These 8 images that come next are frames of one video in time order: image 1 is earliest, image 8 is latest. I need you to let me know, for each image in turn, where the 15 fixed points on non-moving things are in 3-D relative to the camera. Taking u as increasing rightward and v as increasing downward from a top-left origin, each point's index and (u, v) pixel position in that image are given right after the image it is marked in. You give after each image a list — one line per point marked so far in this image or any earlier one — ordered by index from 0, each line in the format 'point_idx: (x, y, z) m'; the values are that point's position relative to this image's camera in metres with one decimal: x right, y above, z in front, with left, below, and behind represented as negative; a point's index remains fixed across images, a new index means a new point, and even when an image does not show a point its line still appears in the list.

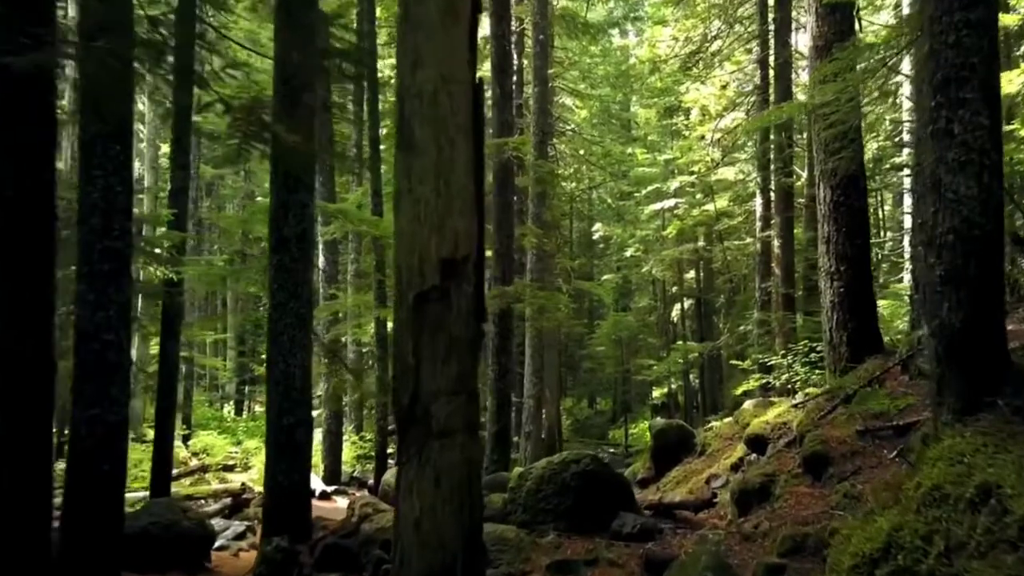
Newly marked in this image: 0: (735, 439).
0: (+2.3, -1.5, +8.5) m
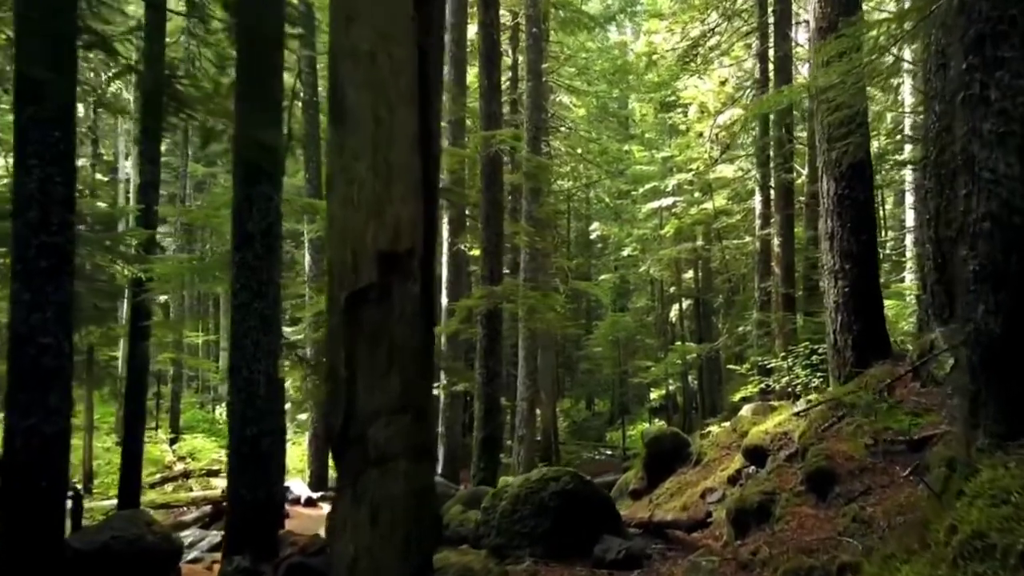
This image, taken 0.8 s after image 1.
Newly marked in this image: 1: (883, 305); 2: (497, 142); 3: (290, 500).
0: (+2.1, -1.5, +8.0) m
1: (+3.3, -0.2, +7.5) m
2: (-0.2, +2.0, +11.3) m
3: (-4.1, -3.9, +15.3) m
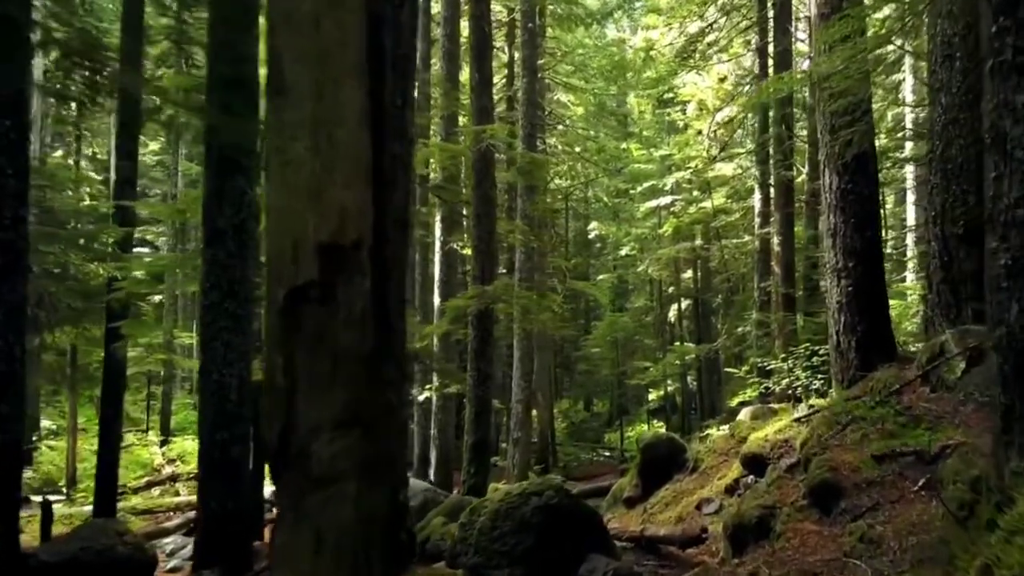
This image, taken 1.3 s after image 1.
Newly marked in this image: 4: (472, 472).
0: (+2.0, -1.5, +7.7) m
1: (+3.2, -0.2, +7.2) m
2: (-0.3, +2.0, +10.9) m
3: (-4.2, -3.9, +15.0) m
4: (-0.5, -2.4, +11.0) m
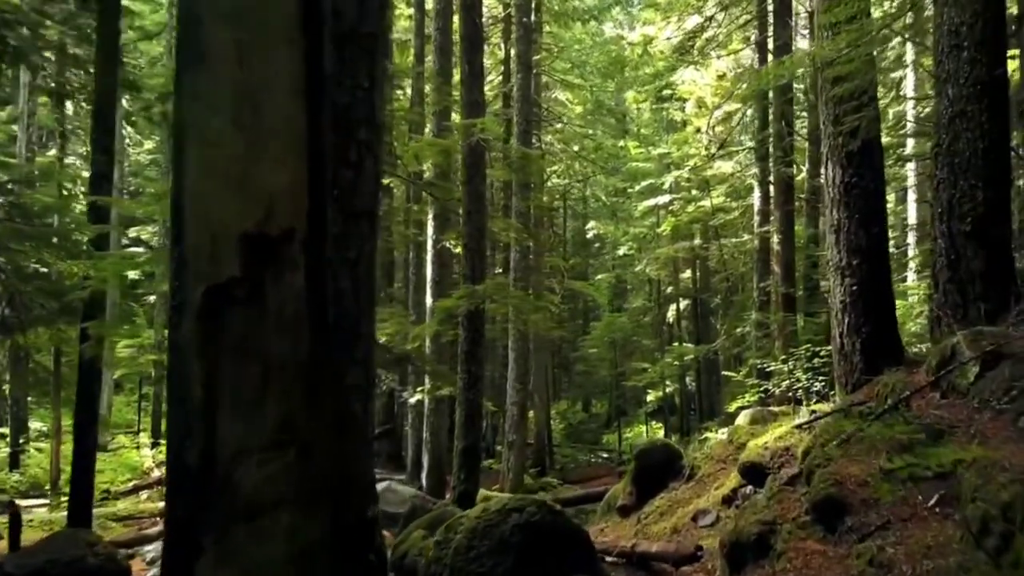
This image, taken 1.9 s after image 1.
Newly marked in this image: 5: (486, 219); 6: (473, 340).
0: (+1.9, -1.5, +7.3) m
1: (+3.1, -0.1, +6.8) m
2: (-0.4, +2.0, +10.6) m
3: (-4.3, -3.9, +14.6) m
4: (-0.6, -2.4, +10.6) m
5: (-0.4, +0.9, +10.9) m
6: (-0.5, -0.7, +10.7) m
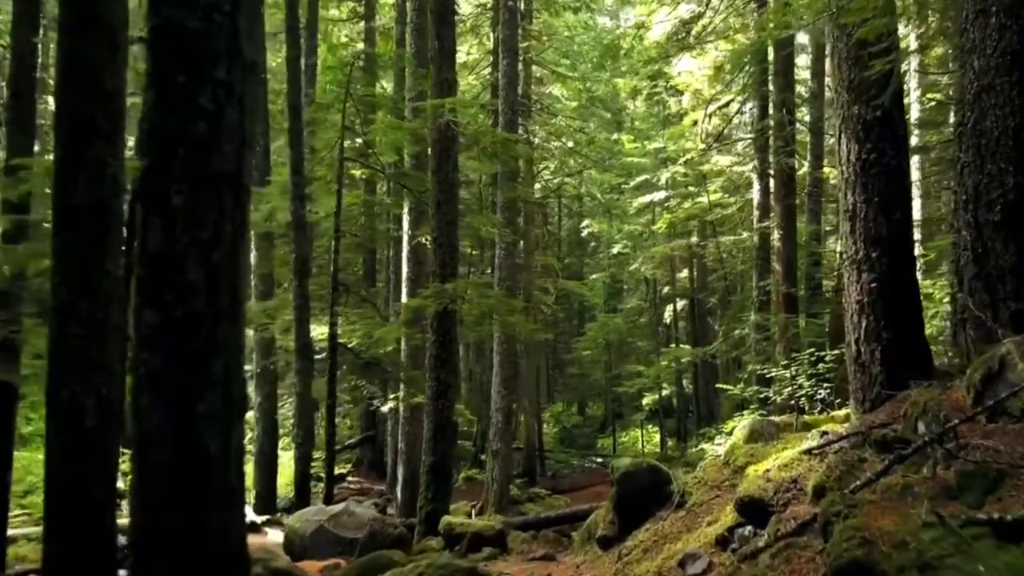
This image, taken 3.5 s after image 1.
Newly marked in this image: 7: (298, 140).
0: (+1.6, -1.5, +6.3) m
1: (+2.8, -0.1, +5.8) m
2: (-0.7, +2.0, +9.6) m
3: (-4.6, -3.9, +13.6) m
4: (-0.9, -2.4, +9.6) m
5: (-0.7, +0.9, +9.9) m
6: (-0.8, -0.7, +9.7) m
7: (-2.9, +2.0, +11.3) m
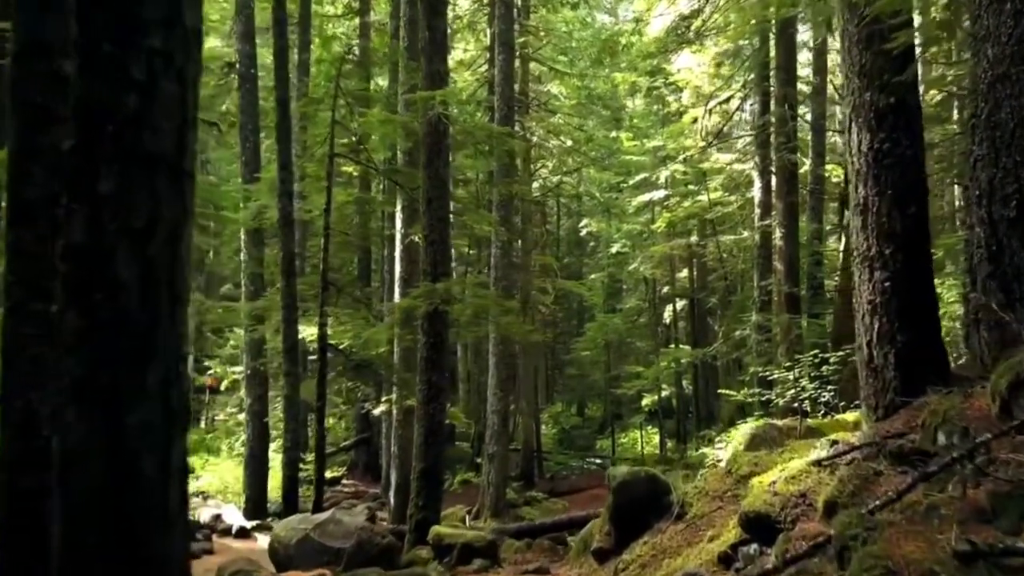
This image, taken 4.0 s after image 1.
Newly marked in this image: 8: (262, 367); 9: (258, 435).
0: (+1.5, -1.5, +6.0) m
1: (+2.8, -0.1, +5.5) m
2: (-0.8, +2.0, +9.2) m
3: (-4.7, -3.9, +13.3) m
4: (-1.0, -2.4, +9.3) m
5: (-0.7, +0.9, +9.6) m
6: (-0.9, -0.7, +9.4) m
7: (-3.0, +2.0, +11.0) m
8: (-4.2, -1.4, +14.2) m
9: (-4.2, -2.5, +13.9) m
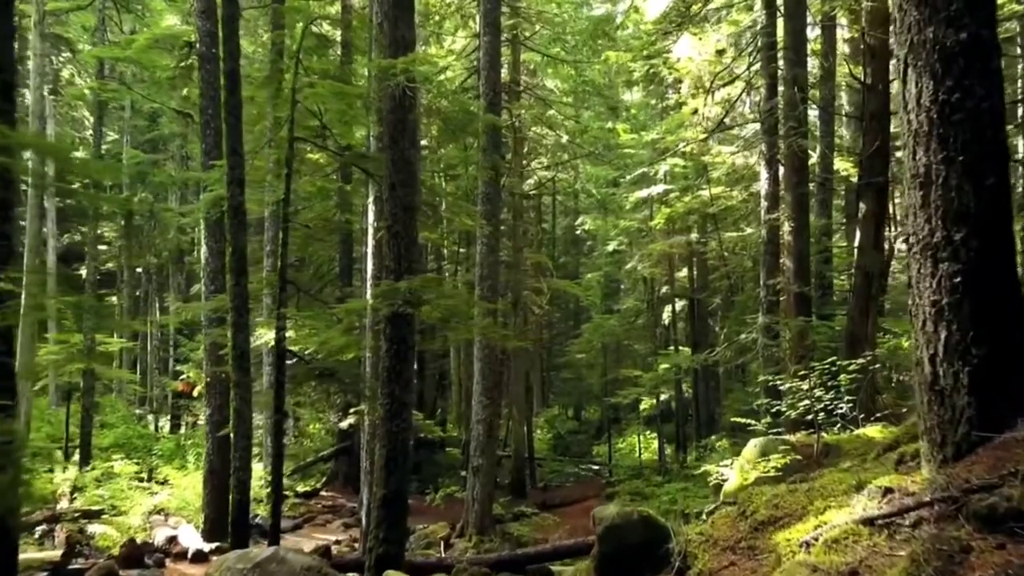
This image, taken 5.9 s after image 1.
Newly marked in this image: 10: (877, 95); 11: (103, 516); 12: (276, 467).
0: (+1.3, -1.5, +4.8) m
1: (+2.5, -0.1, +4.3) m
2: (-1.0, +2.0, +8.0) m
3: (-4.9, -3.9, +12.0) m
4: (-1.2, -2.4, +8.1) m
5: (-1.0, +1.0, +8.4) m
6: (-1.1, -0.6, +8.1) m
7: (-3.2, +2.0, +9.8) m
8: (-4.5, -1.3, +13.0) m
9: (-4.5, -2.4, +12.7) m
10: (+5.2, +2.8, +12.0) m
11: (-6.9, -3.9, +14.1) m
12: (-2.9, -2.2, +10.5) m
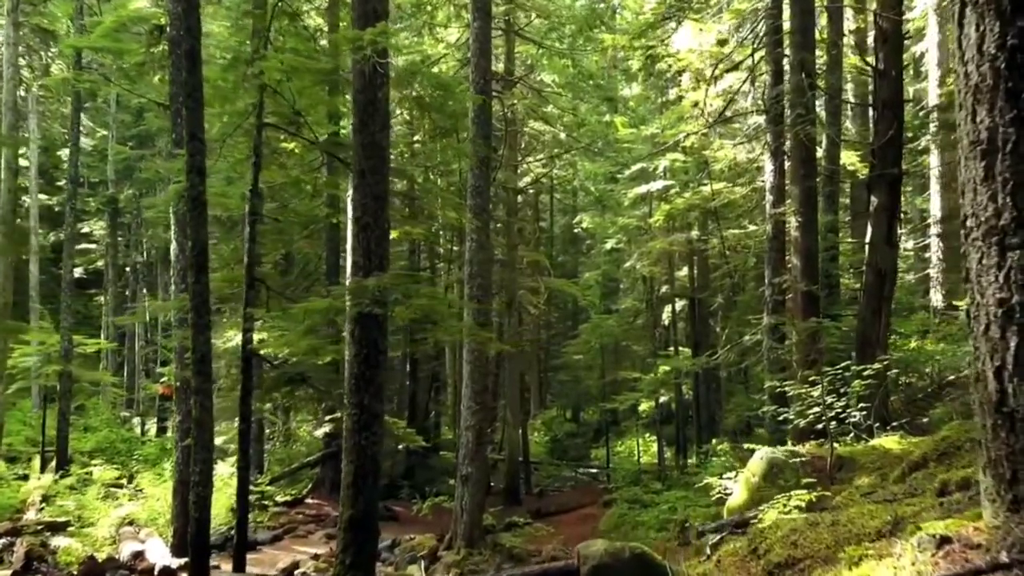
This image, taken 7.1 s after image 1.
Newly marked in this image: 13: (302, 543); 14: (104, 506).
0: (+1.1, -1.5, +4.0) m
1: (+2.4, -0.1, +3.5) m
2: (-1.2, +2.1, +7.2) m
3: (-5.1, -3.8, +11.3) m
4: (-1.4, -2.4, +7.3) m
5: (-1.1, +1.0, +7.6) m
6: (-1.3, -0.6, +7.4) m
7: (-3.4, +2.0, +9.0) m
8: (-4.6, -1.3, +12.2) m
9: (-4.6, -2.4, +11.9) m
10: (+5.1, +2.8, +11.2) m
11: (-7.1, -3.8, +13.3) m
12: (-3.1, -2.2, +9.7) m
13: (-3.6, -4.4, +14.5) m
14: (-7.1, -3.8, +14.6) m
